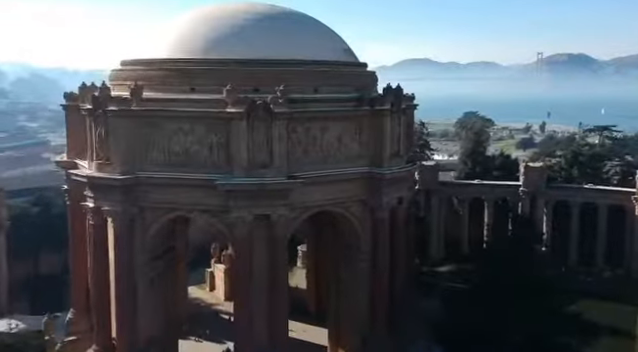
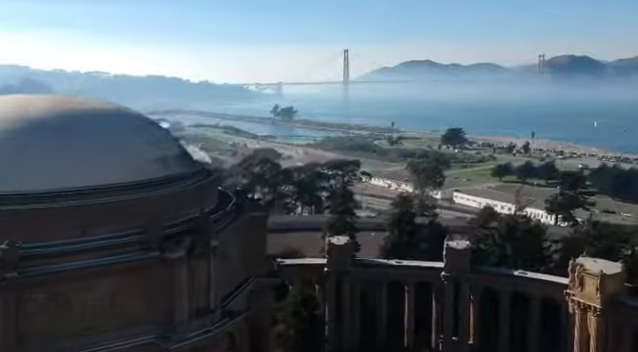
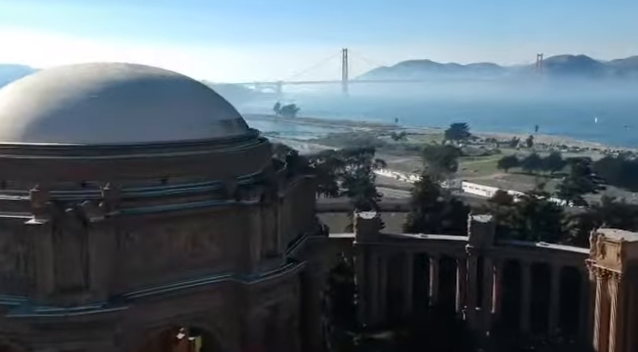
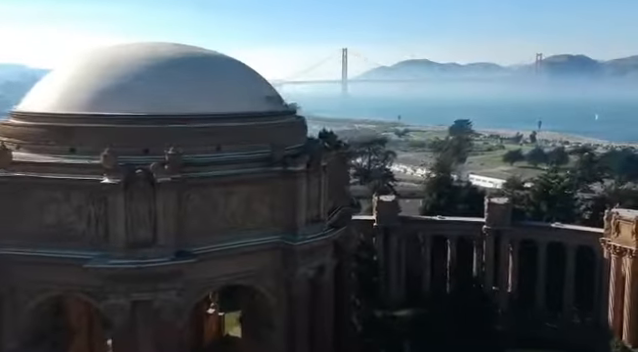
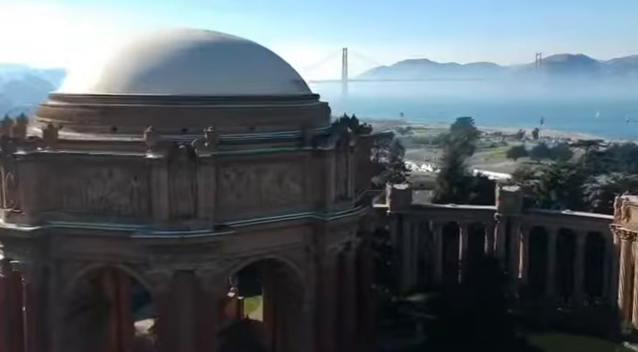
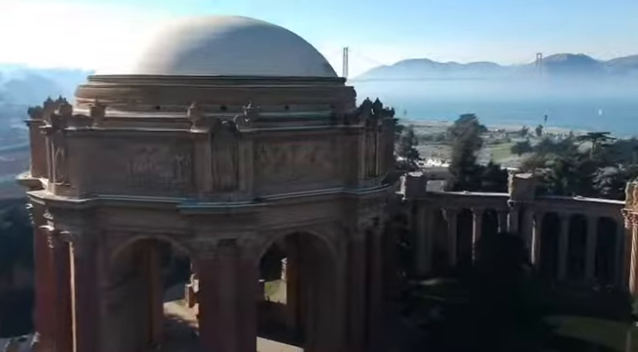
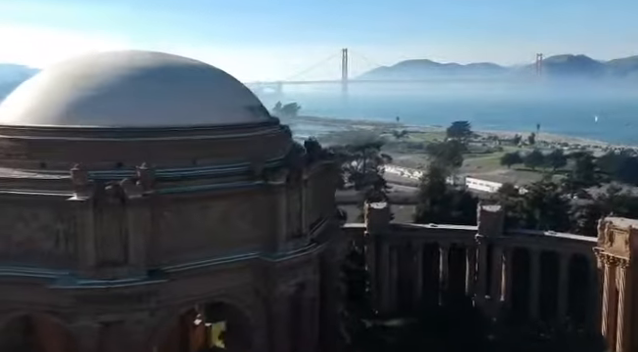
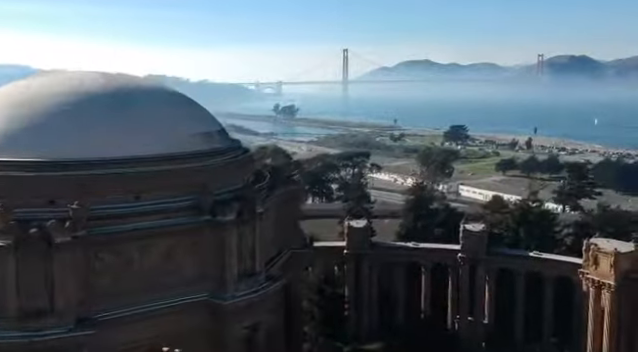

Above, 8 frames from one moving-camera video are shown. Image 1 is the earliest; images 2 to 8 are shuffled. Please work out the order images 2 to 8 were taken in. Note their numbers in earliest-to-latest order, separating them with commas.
6, 5, 4, 7, 3, 8, 2
